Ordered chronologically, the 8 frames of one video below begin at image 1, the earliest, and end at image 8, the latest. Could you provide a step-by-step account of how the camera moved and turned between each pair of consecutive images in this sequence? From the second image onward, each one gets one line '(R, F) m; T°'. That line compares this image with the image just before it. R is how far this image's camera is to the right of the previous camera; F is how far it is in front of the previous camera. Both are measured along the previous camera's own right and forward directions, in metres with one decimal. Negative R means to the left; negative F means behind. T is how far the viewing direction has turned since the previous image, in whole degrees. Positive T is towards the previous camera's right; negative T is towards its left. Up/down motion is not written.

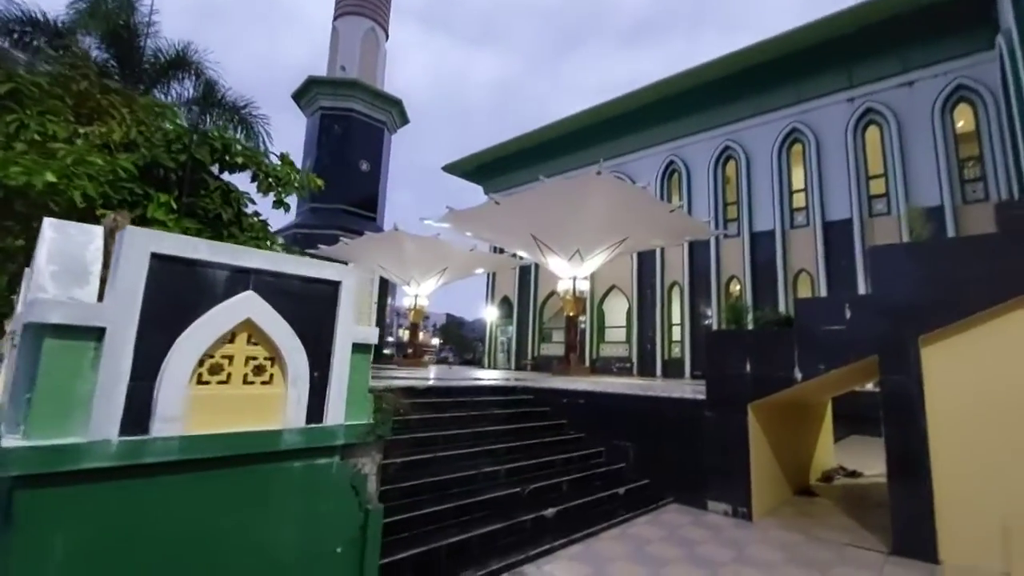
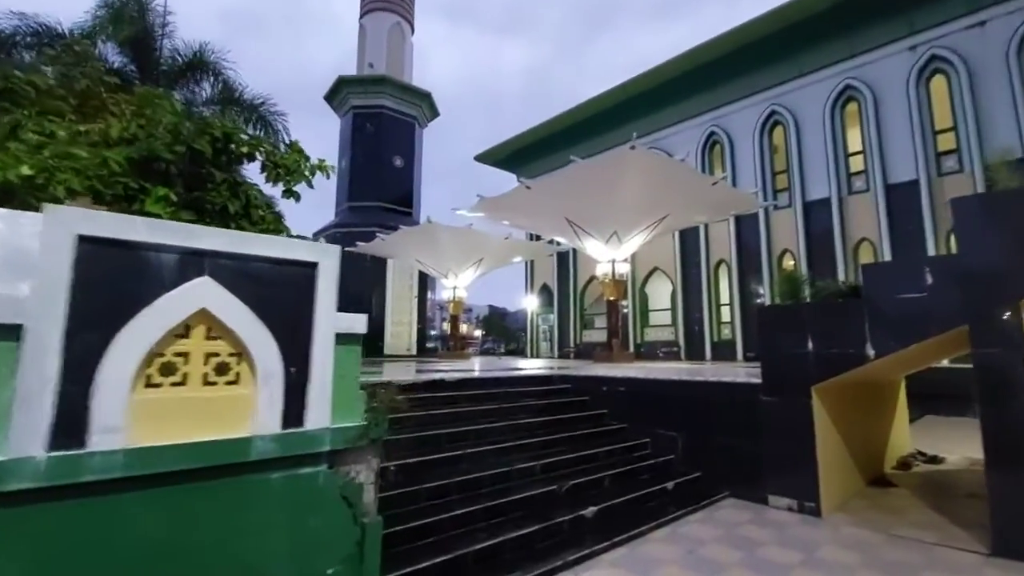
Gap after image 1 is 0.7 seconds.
(+0.1, +0.3) m; -5°
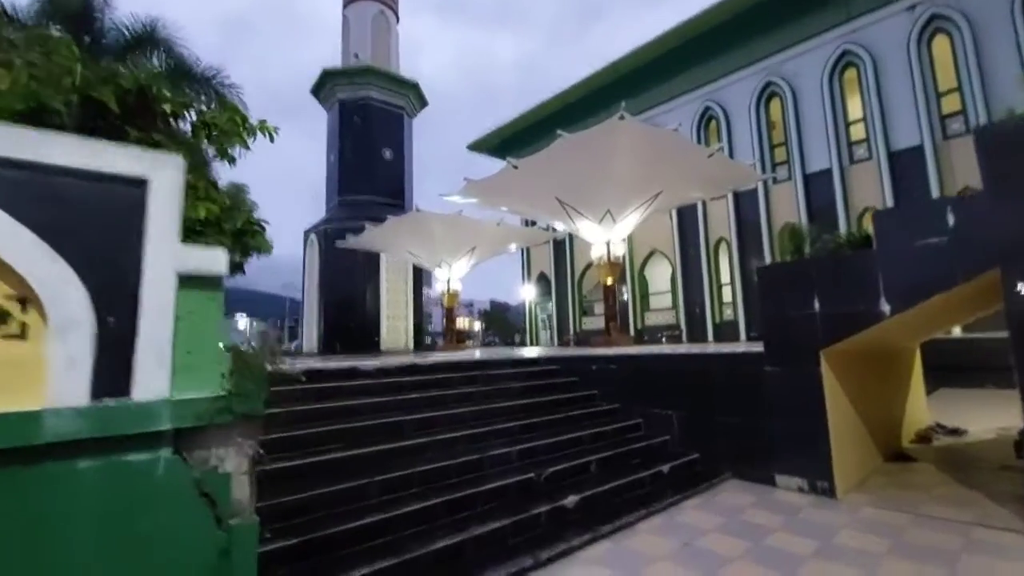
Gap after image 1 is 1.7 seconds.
(+0.2, +0.4) m; 0°
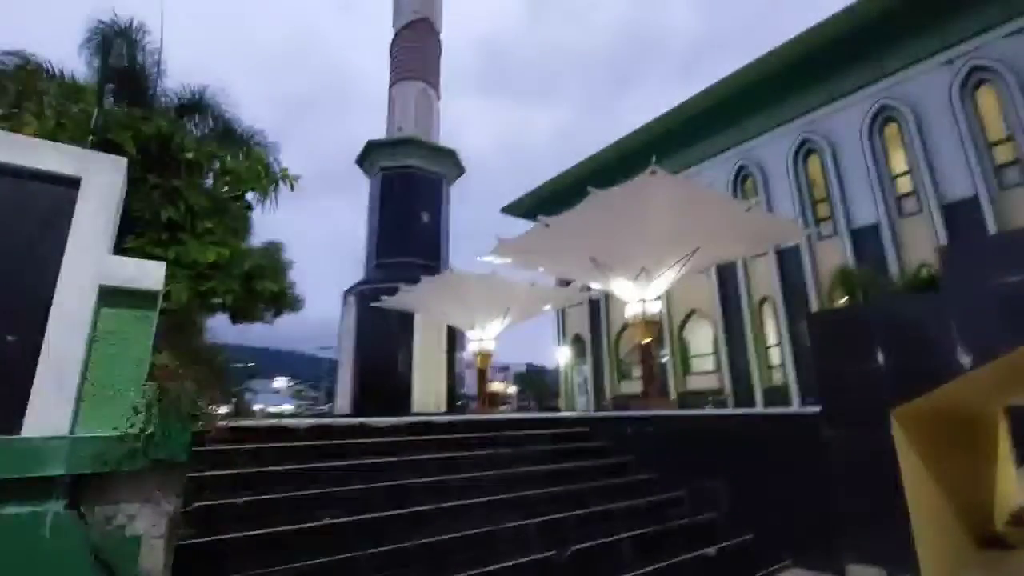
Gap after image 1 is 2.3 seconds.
(+0.1, +0.3) m; -4°
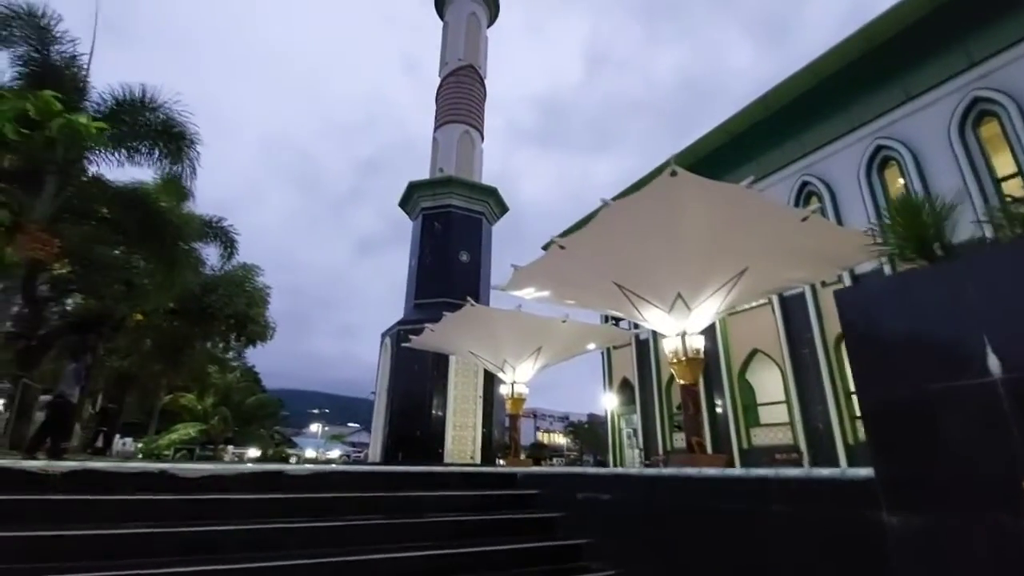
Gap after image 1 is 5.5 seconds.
(+1.0, +1.4) m; -8°
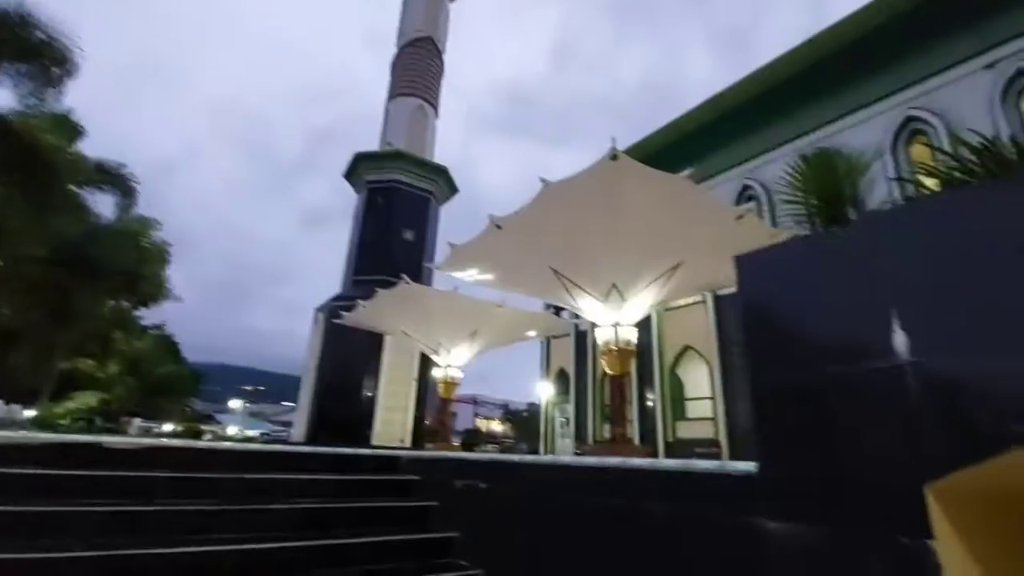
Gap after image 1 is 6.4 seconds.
(+0.3, +0.3) m; +6°
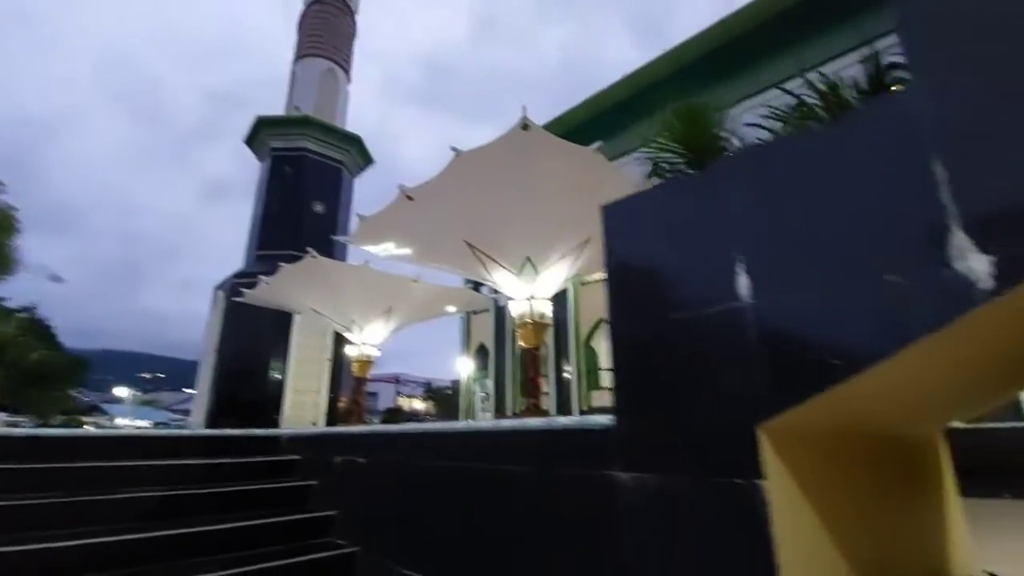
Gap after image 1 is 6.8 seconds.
(+0.2, +0.1) m; +9°
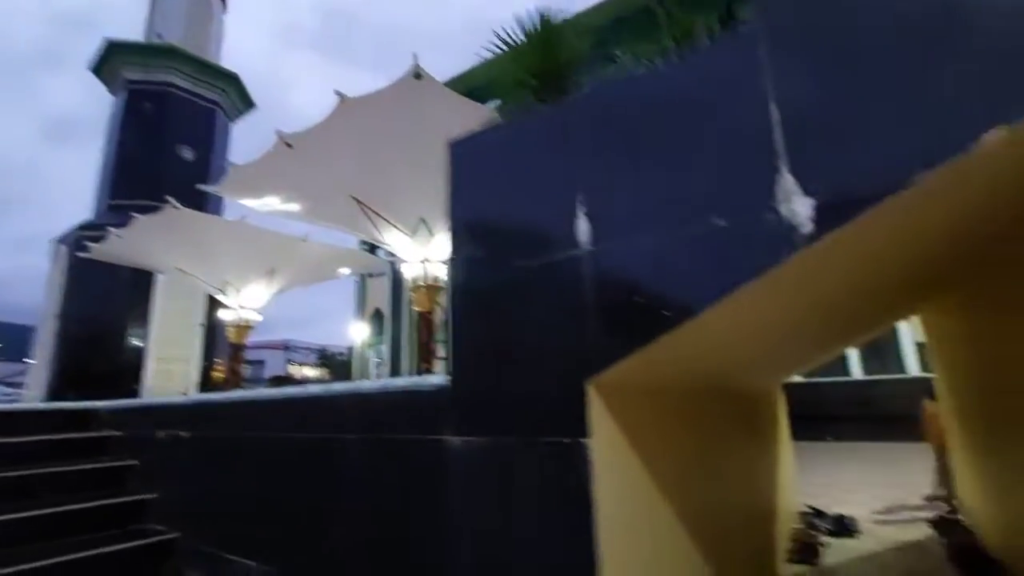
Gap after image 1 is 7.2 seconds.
(+0.2, +0.1) m; +11°
